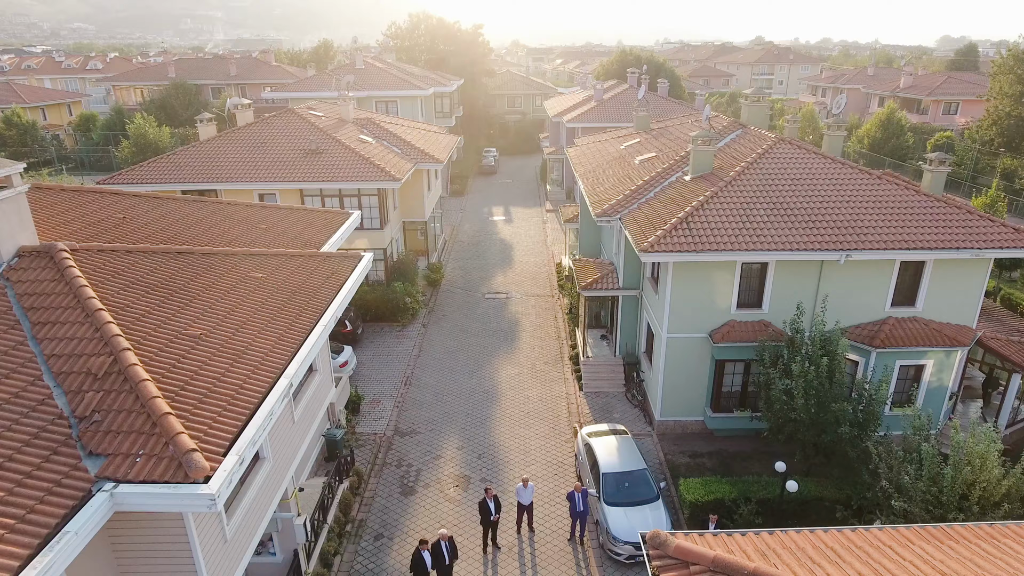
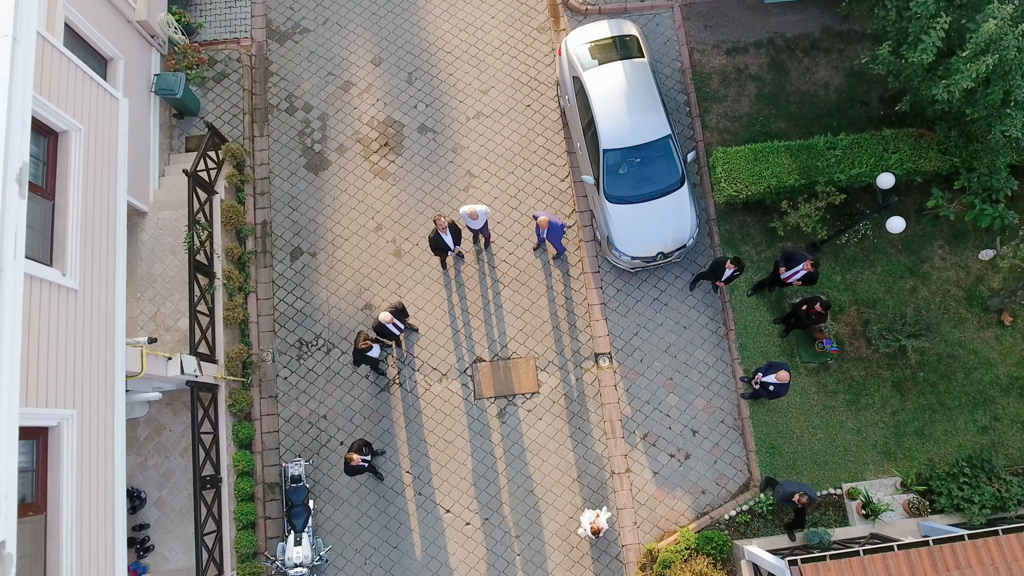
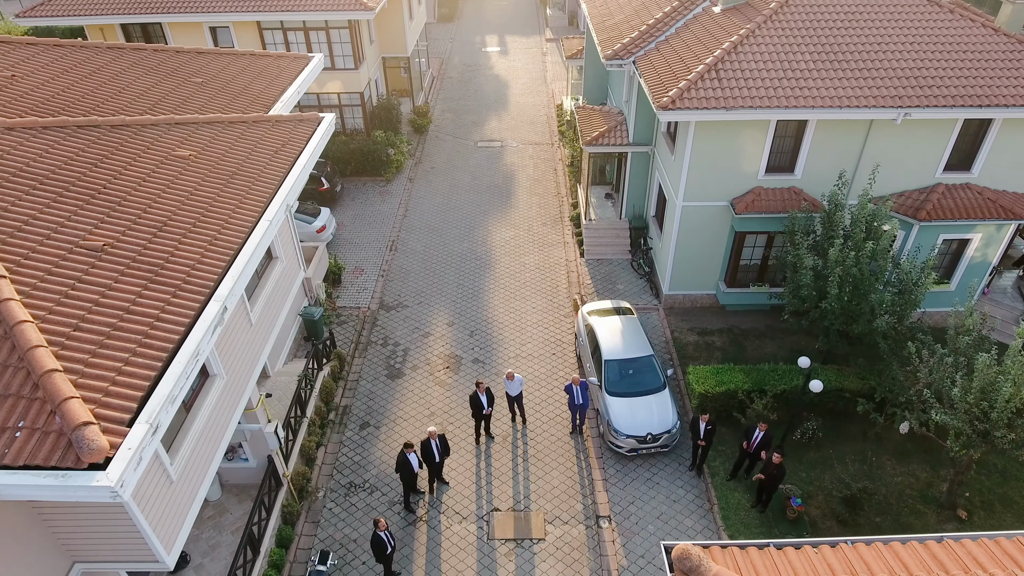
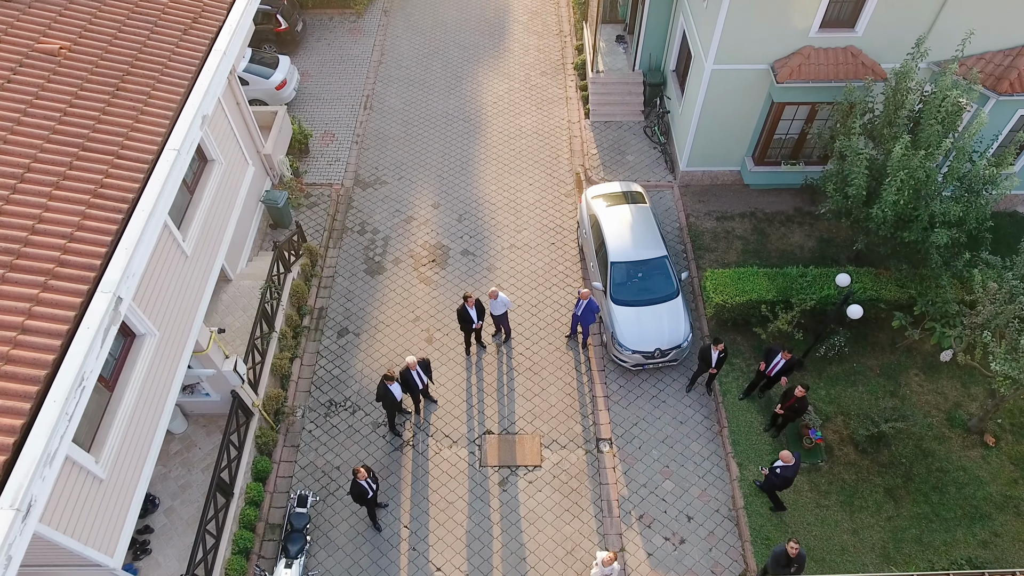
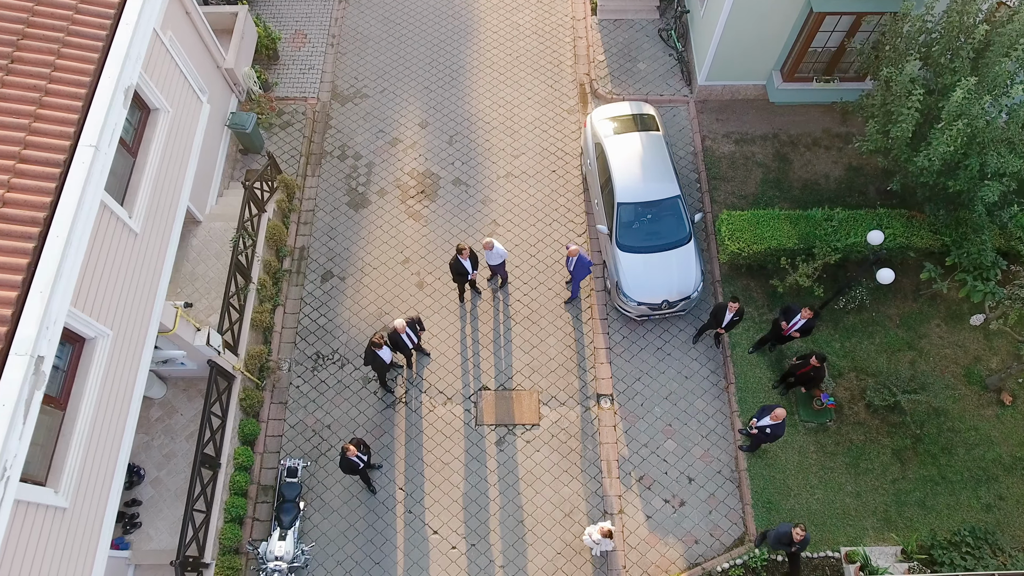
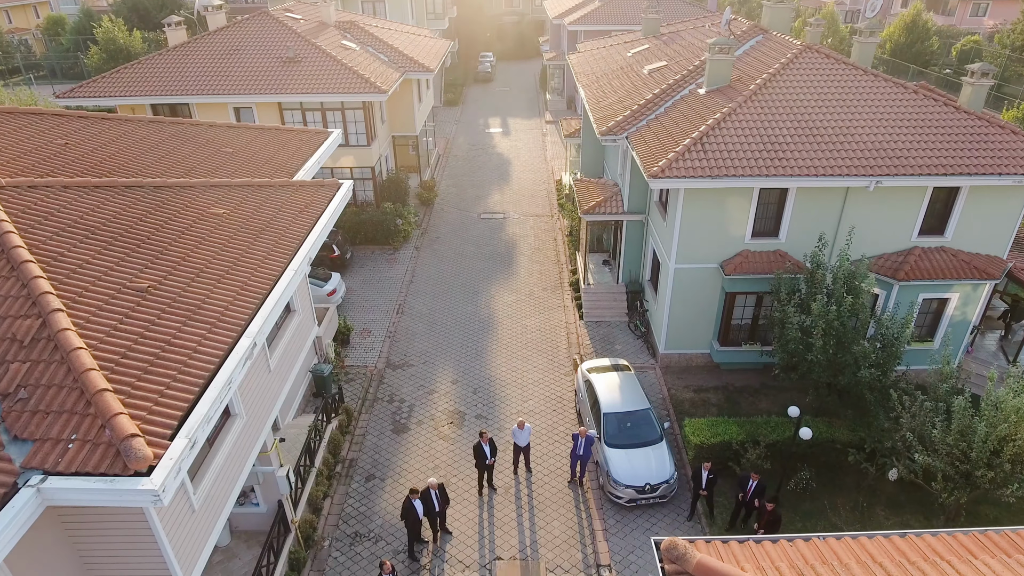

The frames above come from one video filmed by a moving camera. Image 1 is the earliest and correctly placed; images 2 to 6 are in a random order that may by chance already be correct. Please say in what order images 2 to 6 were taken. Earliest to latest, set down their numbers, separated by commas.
6, 3, 4, 5, 2
